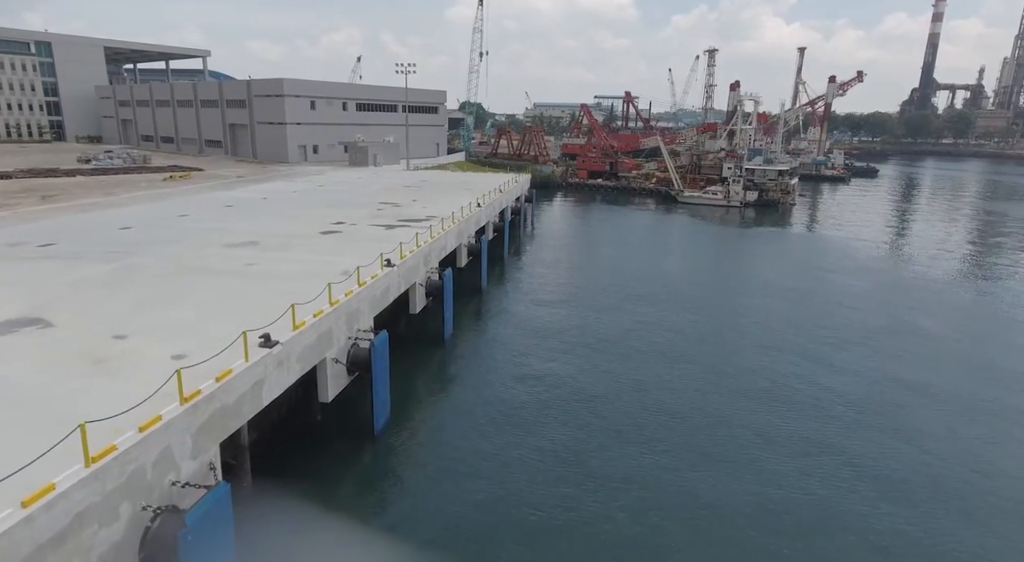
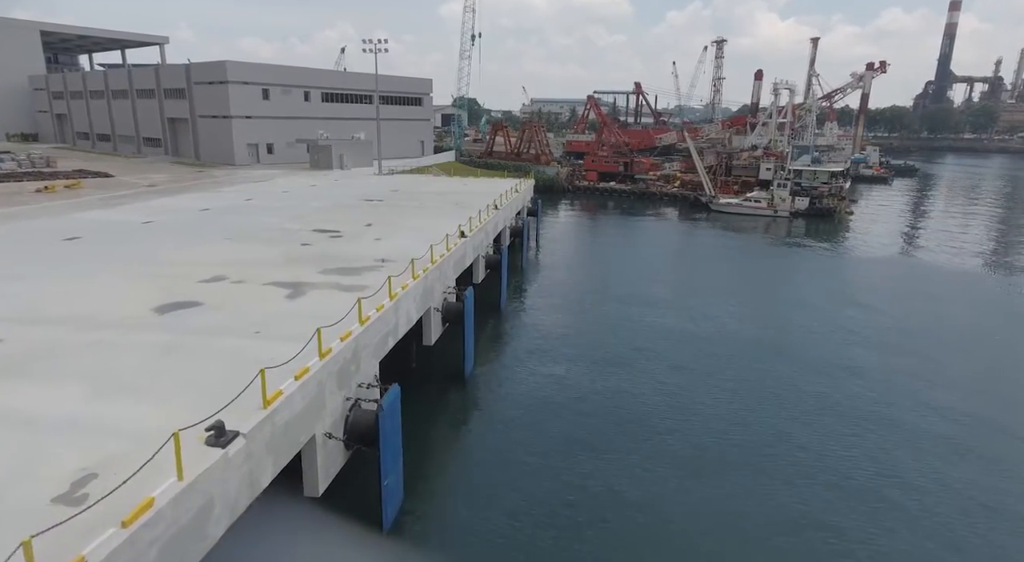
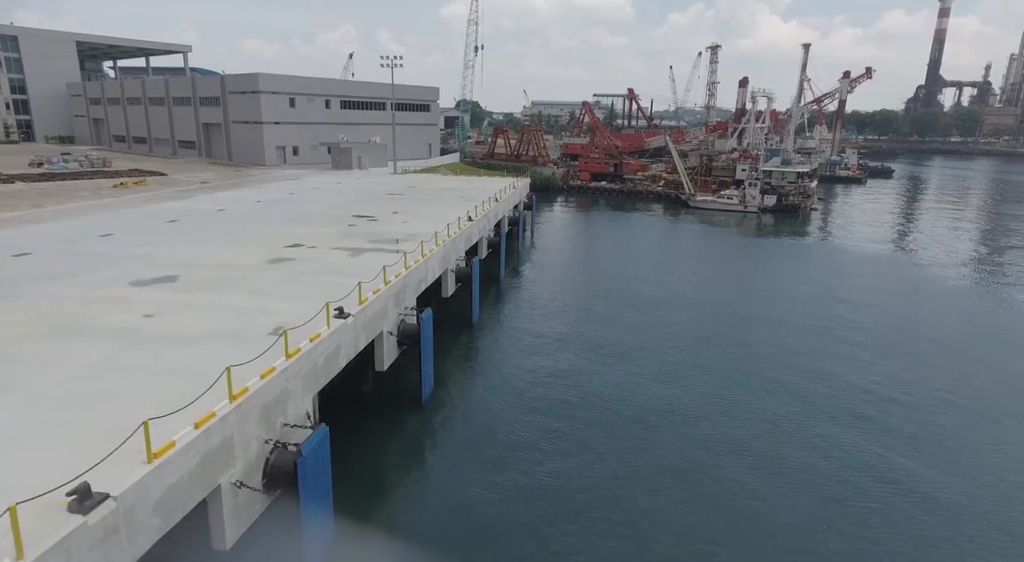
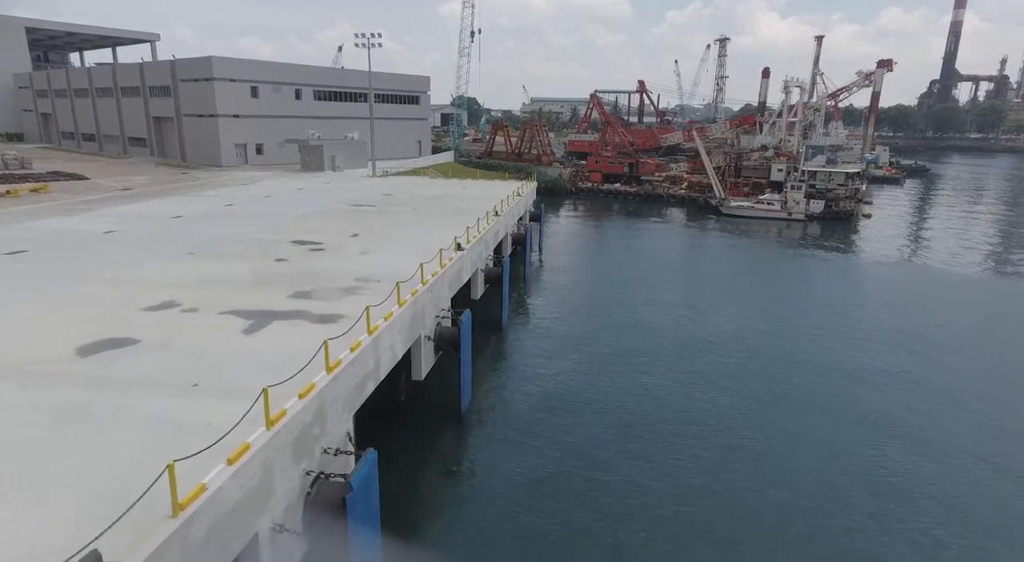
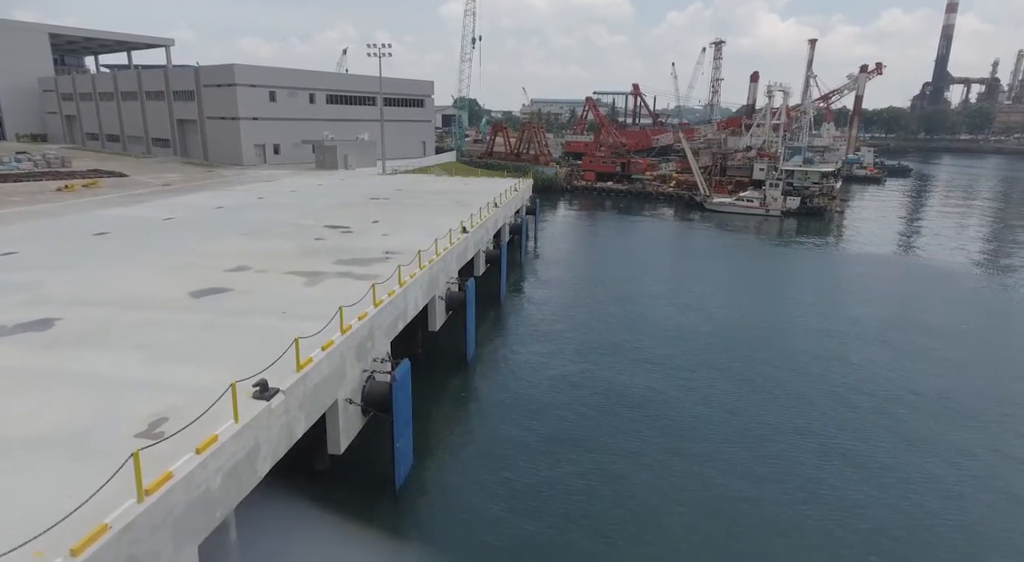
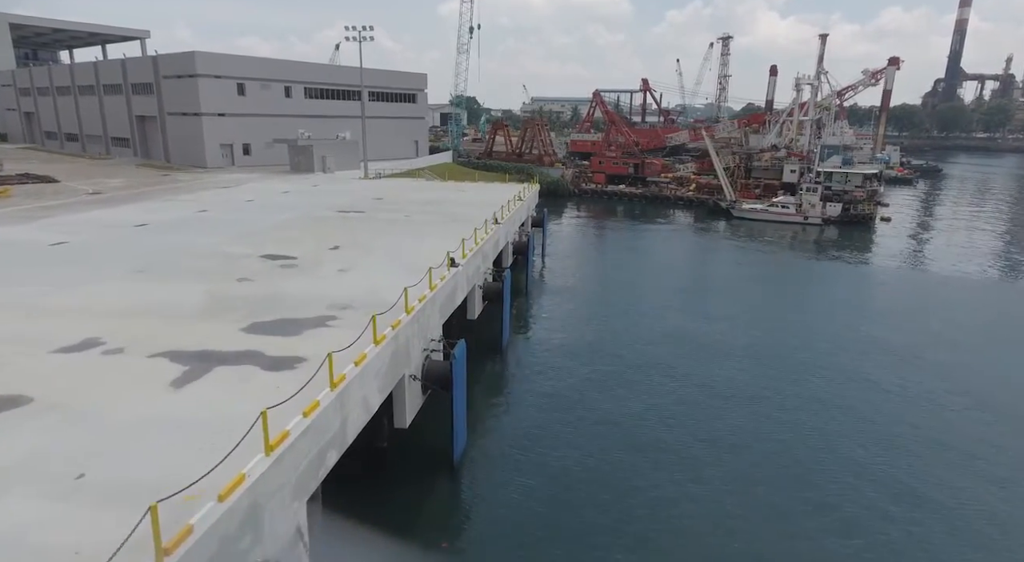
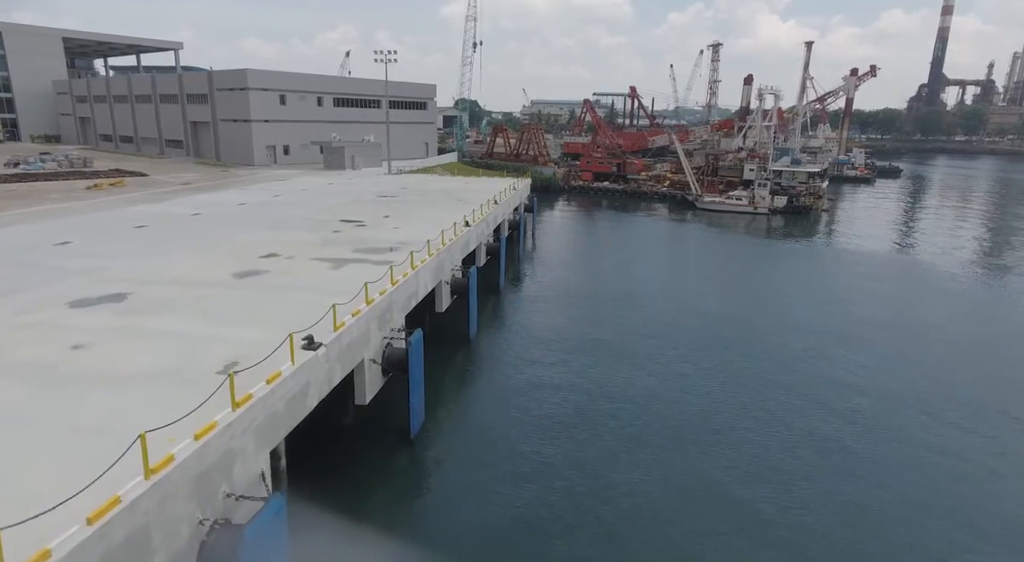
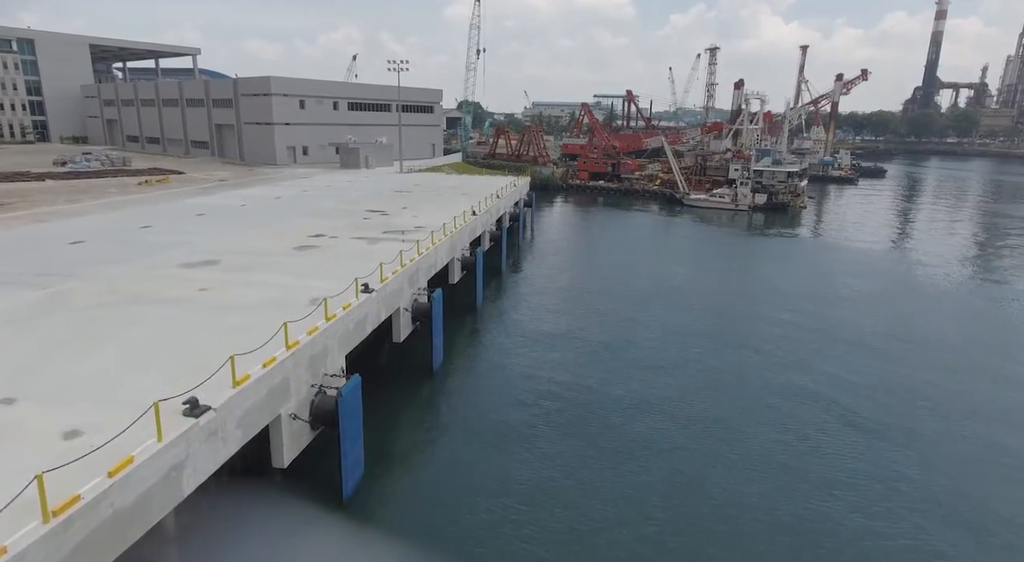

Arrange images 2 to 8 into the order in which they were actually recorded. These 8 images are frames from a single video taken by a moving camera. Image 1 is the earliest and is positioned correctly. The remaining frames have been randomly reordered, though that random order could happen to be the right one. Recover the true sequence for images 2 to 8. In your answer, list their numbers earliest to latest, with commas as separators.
8, 3, 7, 5, 2, 4, 6
